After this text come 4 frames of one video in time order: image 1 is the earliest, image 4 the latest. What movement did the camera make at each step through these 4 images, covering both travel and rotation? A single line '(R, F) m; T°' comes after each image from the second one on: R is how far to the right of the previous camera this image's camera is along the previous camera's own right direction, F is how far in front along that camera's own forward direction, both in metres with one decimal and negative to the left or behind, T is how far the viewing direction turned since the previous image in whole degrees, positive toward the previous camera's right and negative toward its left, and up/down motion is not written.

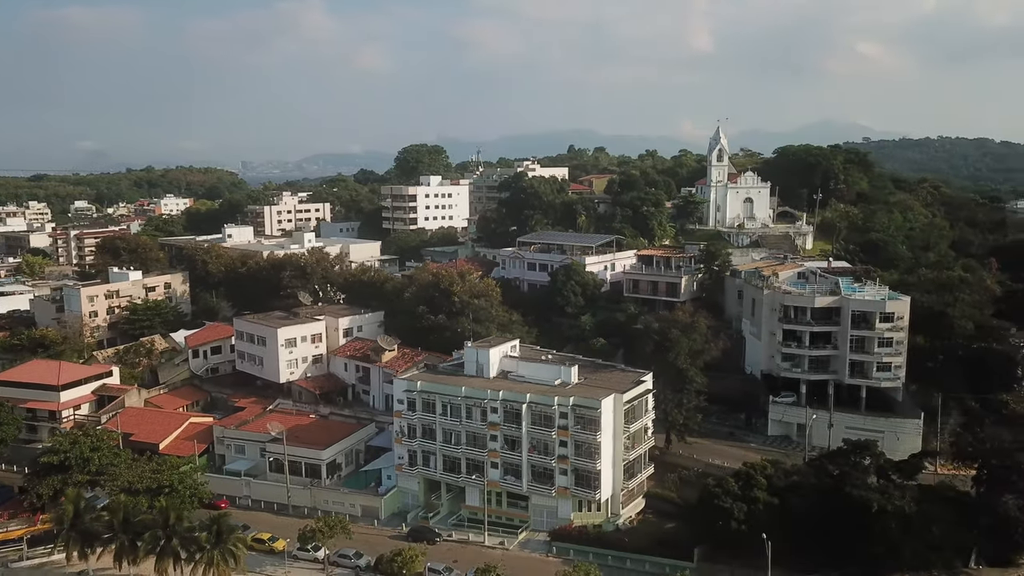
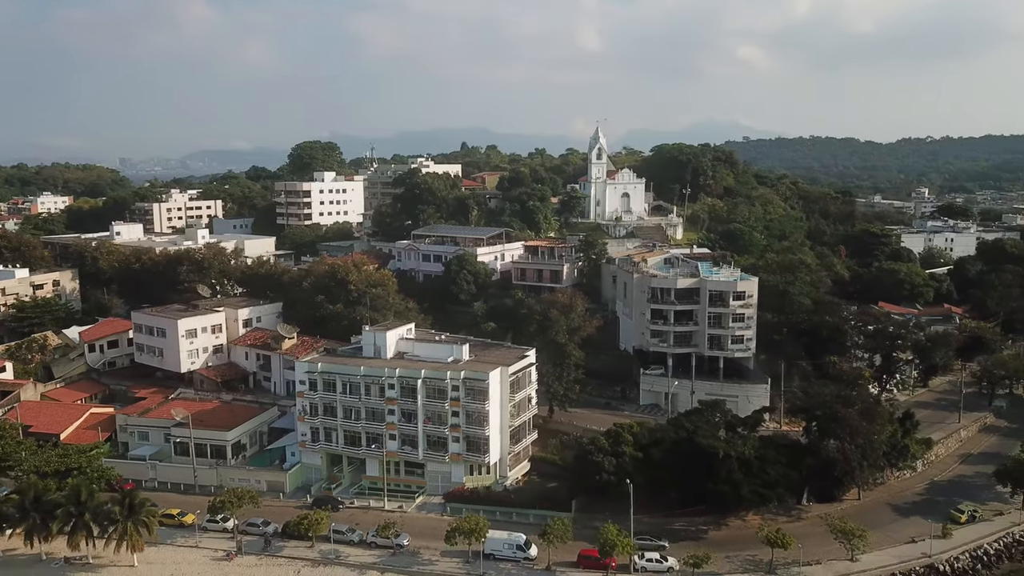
(+0.2, -2.9) m; +8°
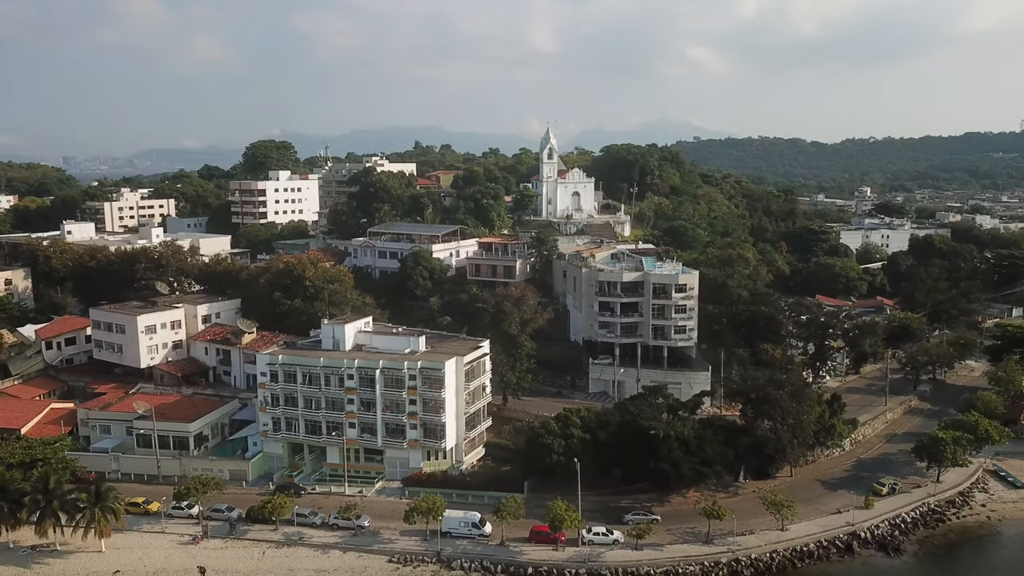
(+0.1, -1.7) m; +3°
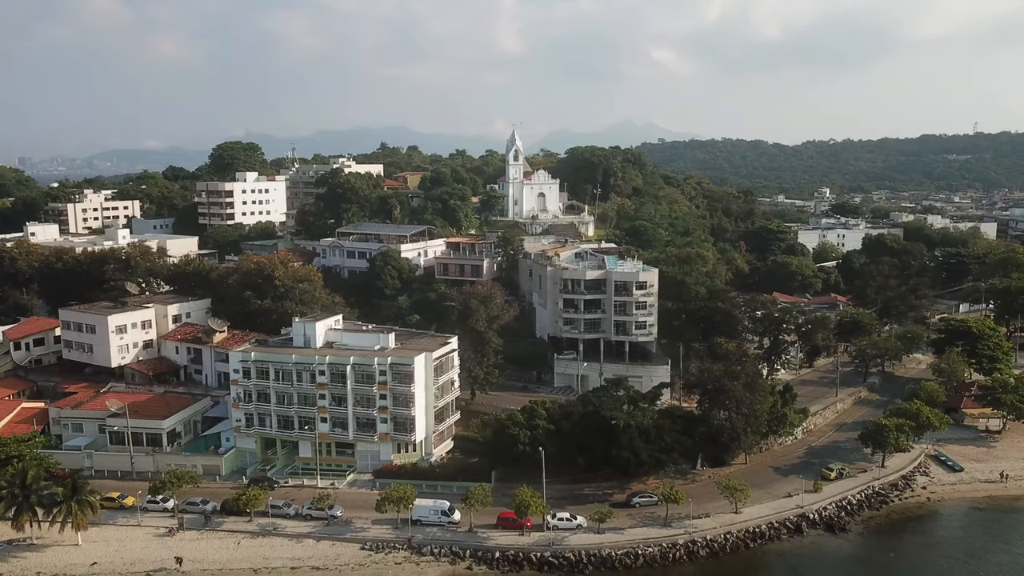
(0.0, -1.3) m; +3°
